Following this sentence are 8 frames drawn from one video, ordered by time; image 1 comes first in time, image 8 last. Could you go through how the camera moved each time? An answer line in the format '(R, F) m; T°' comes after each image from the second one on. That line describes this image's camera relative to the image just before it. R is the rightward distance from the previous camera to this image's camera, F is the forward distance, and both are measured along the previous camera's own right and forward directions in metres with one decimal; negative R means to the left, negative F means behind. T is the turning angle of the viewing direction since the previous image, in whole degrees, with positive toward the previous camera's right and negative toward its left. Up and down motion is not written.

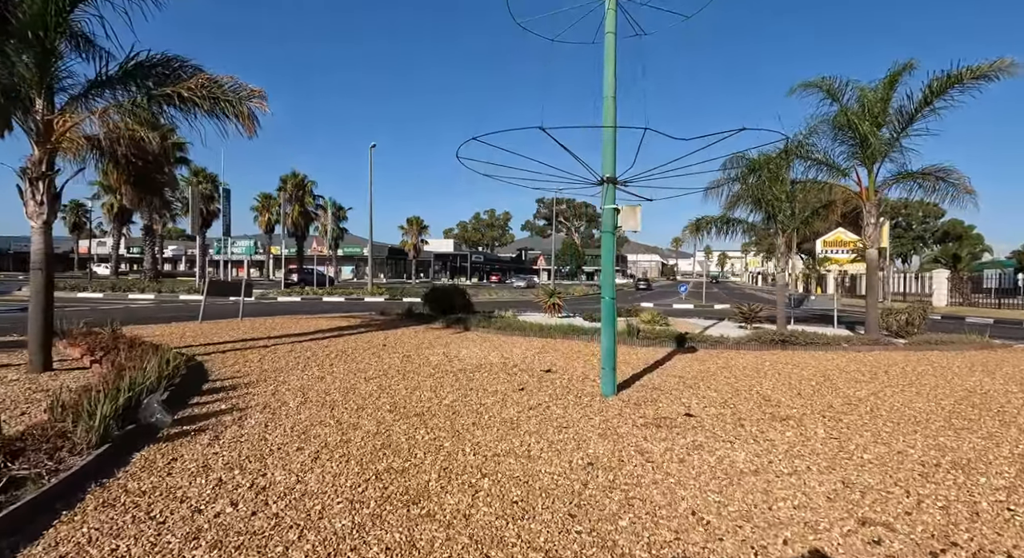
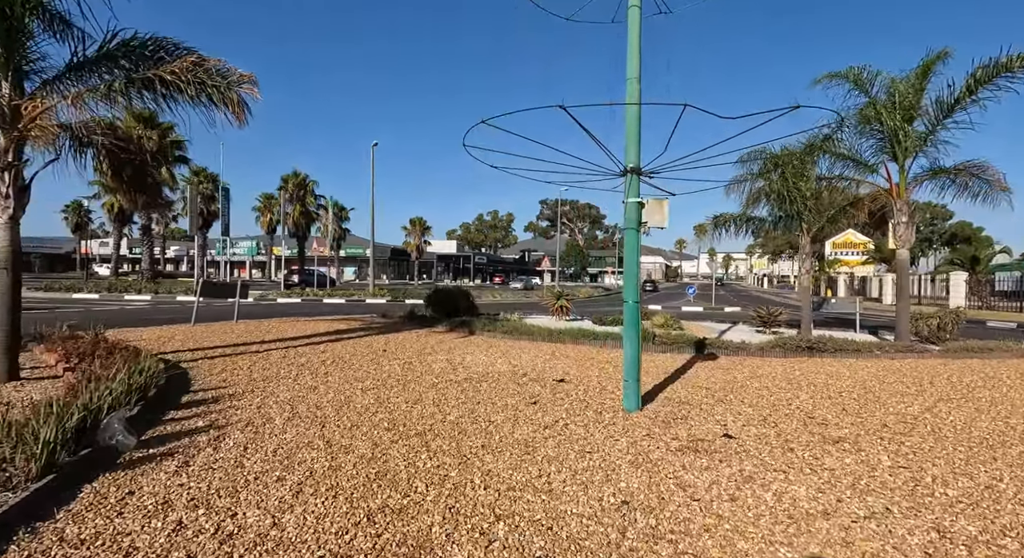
(-0.1, +0.6) m; 0°
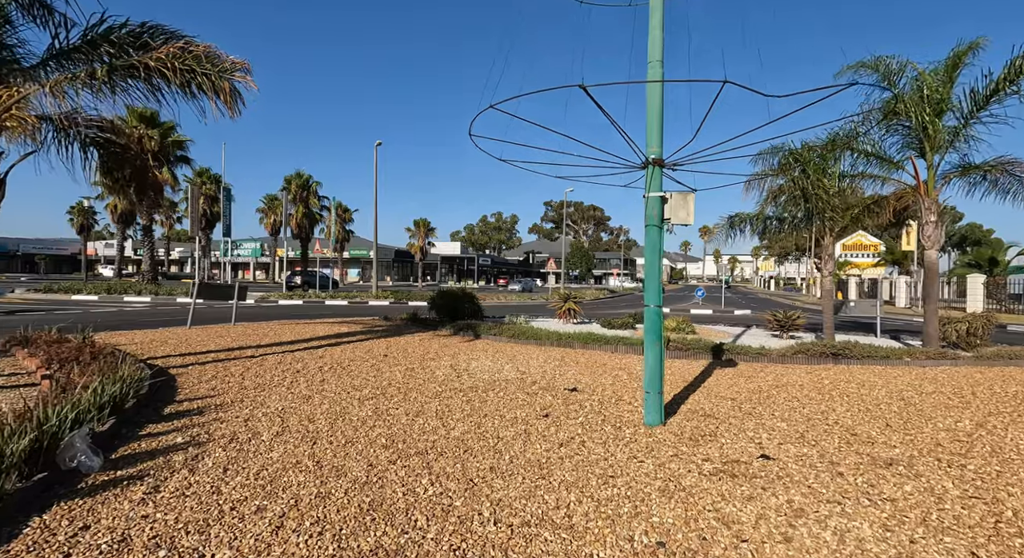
(-0.1, +0.5) m; 0°
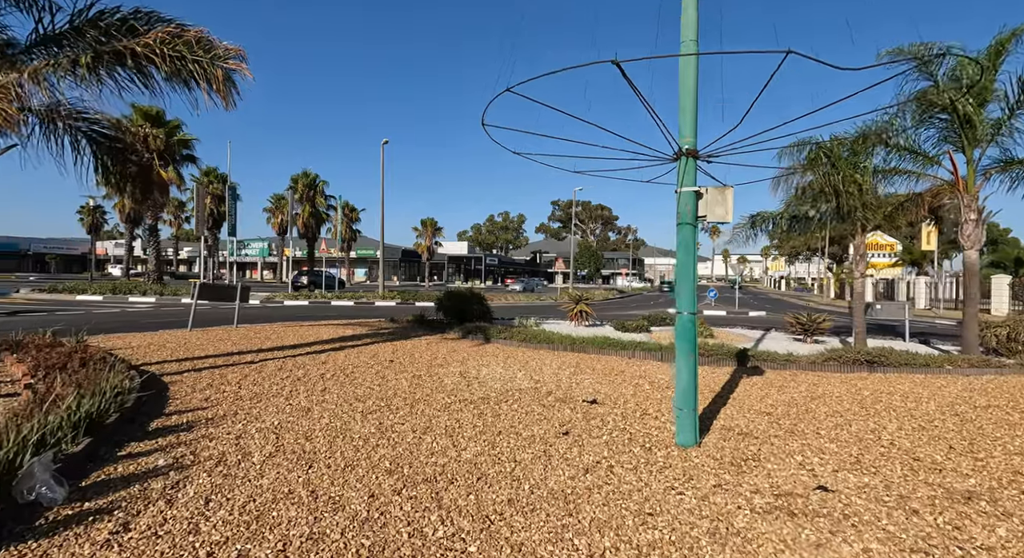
(-0.1, +0.5) m; -1°
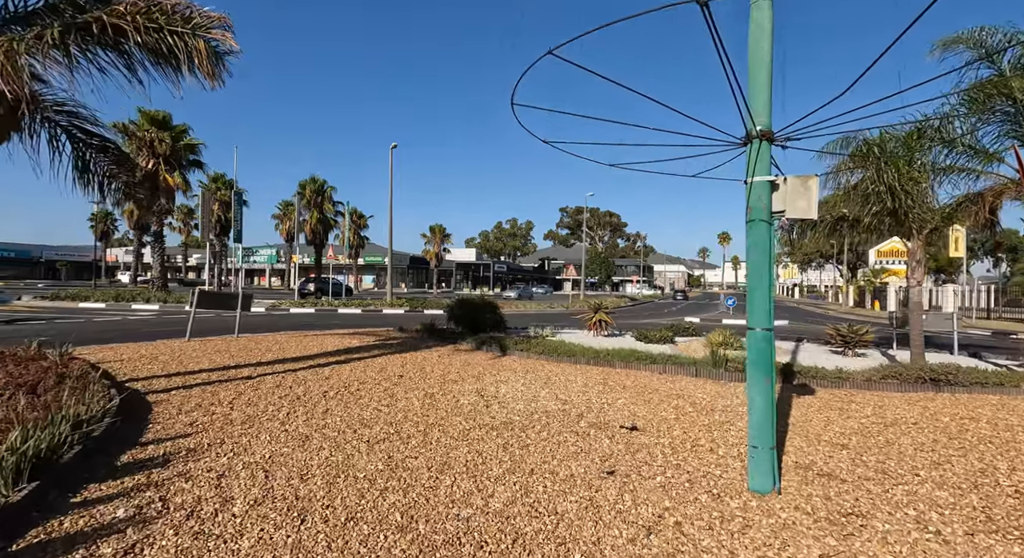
(-0.2, +0.8) m; -1°
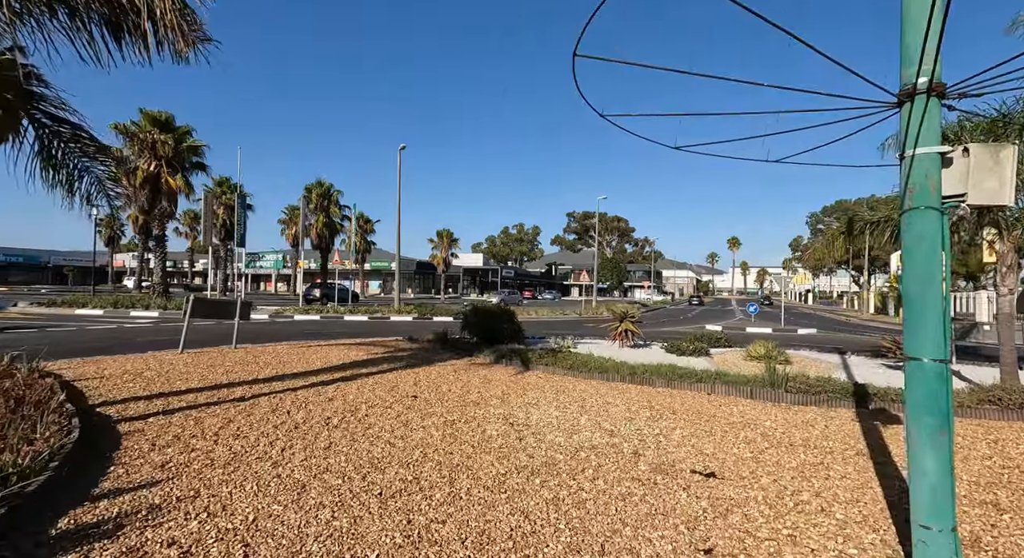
(-0.3, +1.0) m; -1°
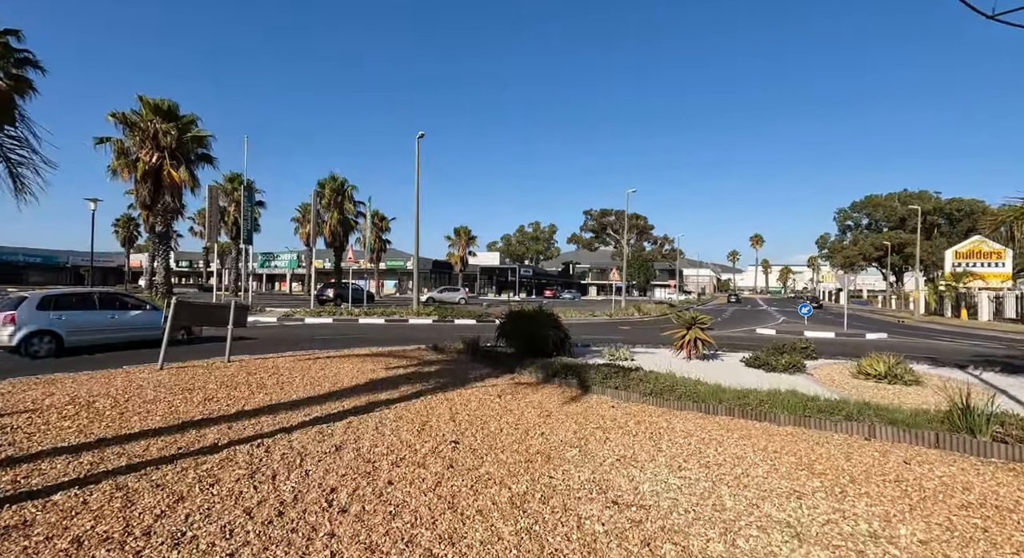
(-0.6, +2.1) m; -1°
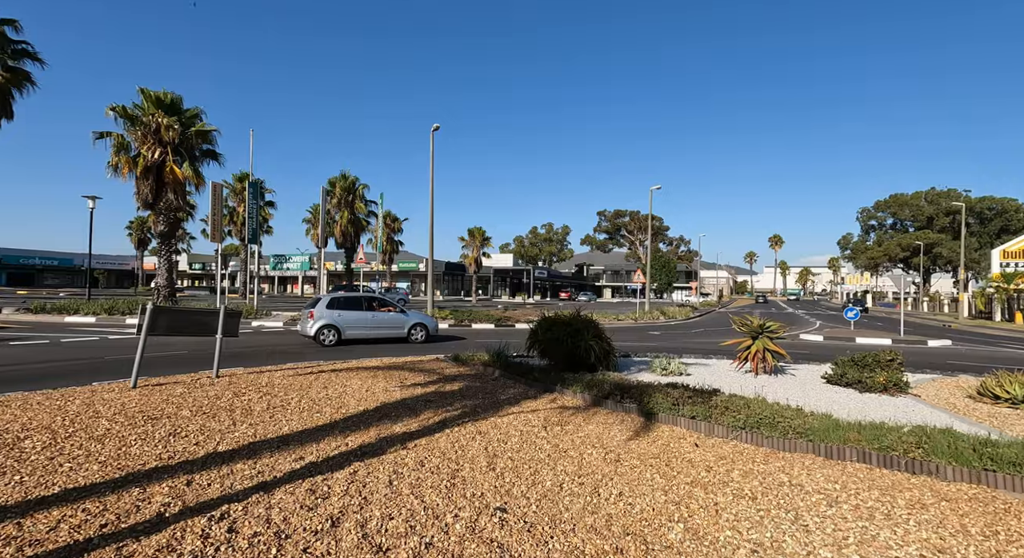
(-0.4, +1.6) m; -1°
